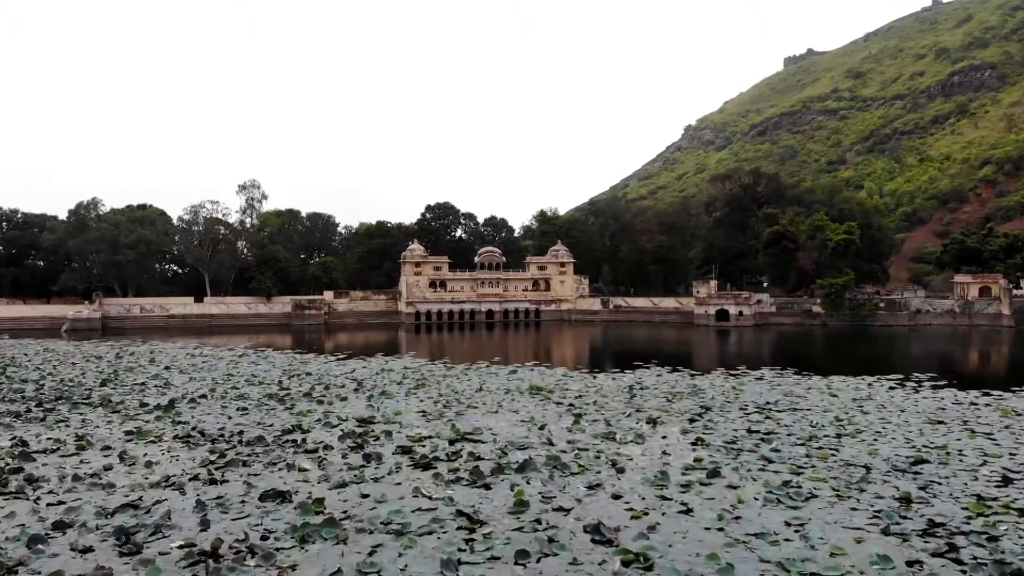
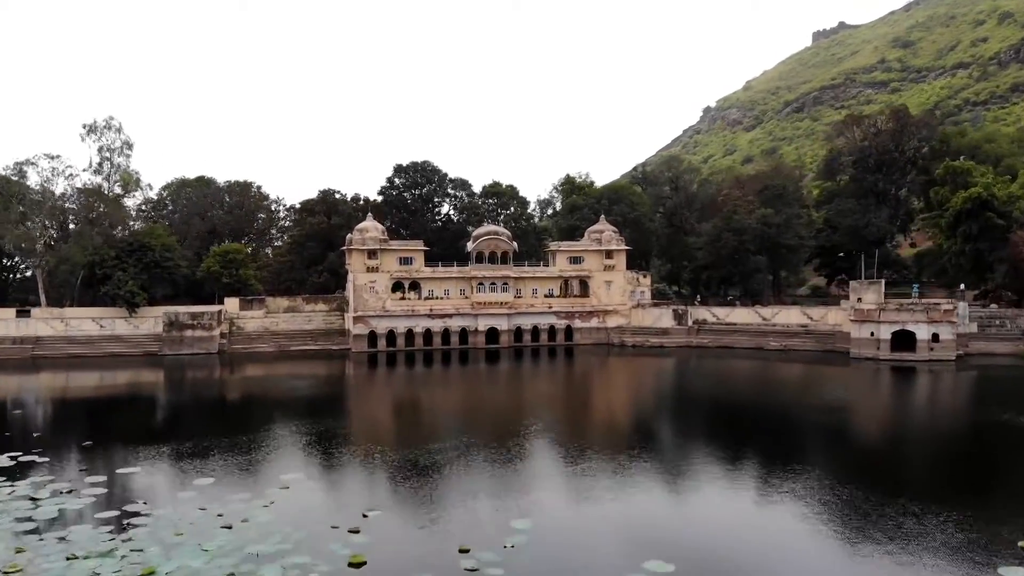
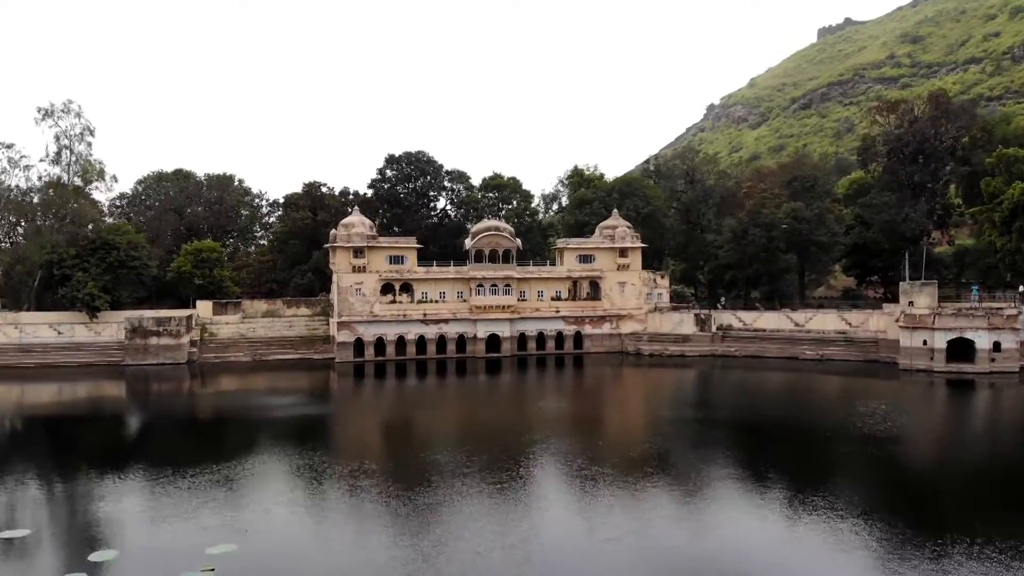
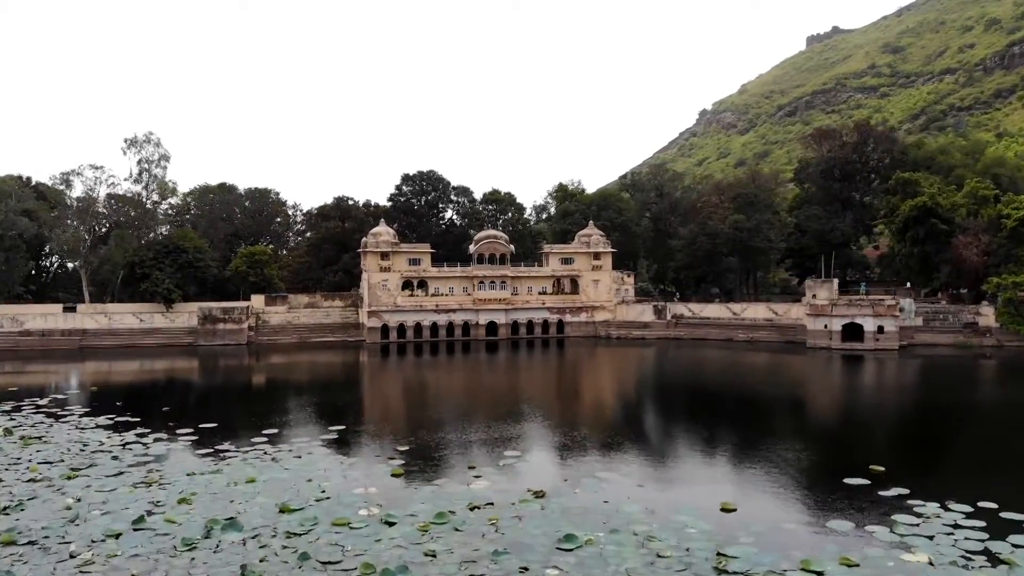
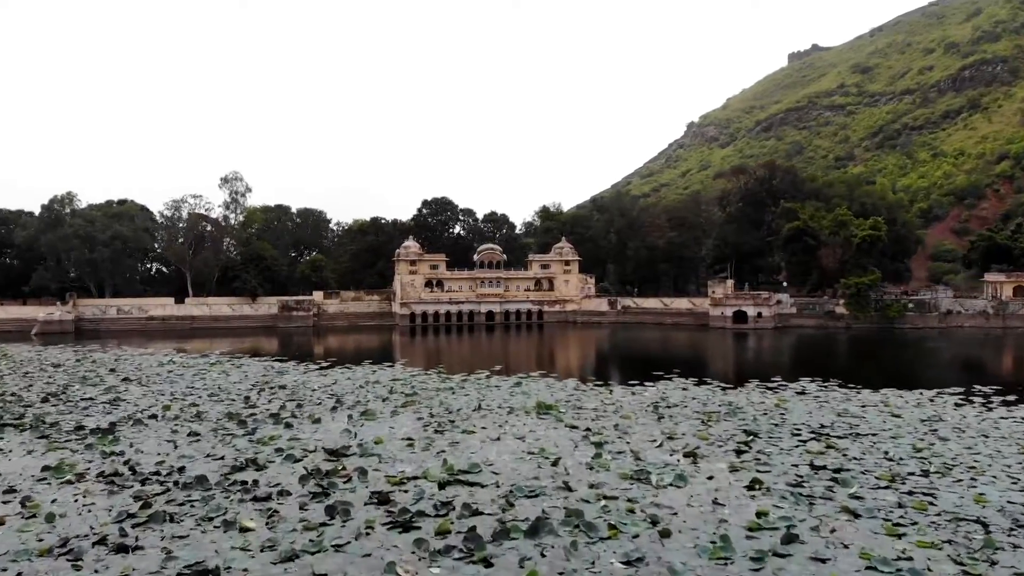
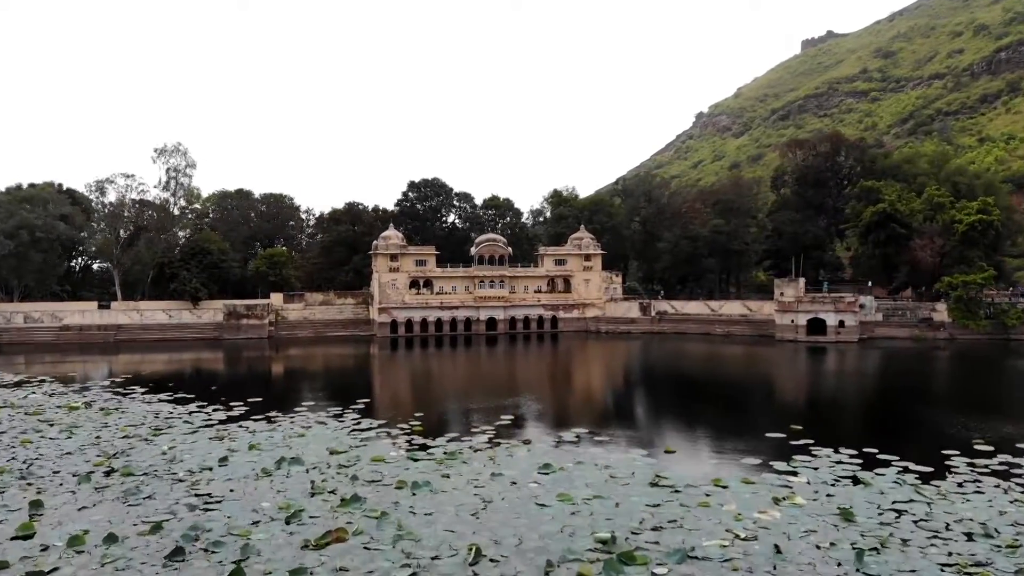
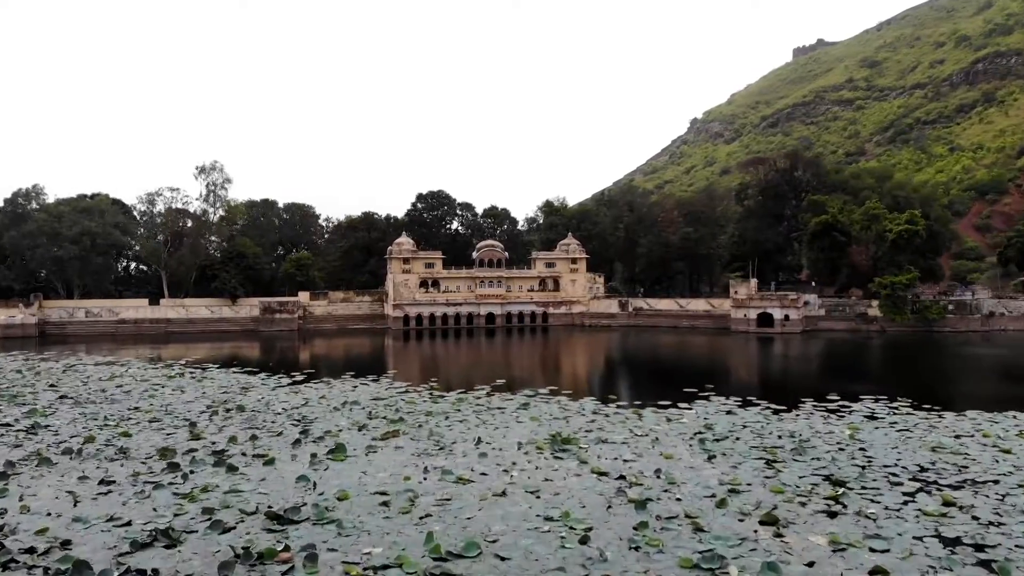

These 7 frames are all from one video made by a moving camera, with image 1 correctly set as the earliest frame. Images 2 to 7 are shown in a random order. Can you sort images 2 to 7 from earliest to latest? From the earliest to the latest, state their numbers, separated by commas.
5, 7, 6, 4, 2, 3
